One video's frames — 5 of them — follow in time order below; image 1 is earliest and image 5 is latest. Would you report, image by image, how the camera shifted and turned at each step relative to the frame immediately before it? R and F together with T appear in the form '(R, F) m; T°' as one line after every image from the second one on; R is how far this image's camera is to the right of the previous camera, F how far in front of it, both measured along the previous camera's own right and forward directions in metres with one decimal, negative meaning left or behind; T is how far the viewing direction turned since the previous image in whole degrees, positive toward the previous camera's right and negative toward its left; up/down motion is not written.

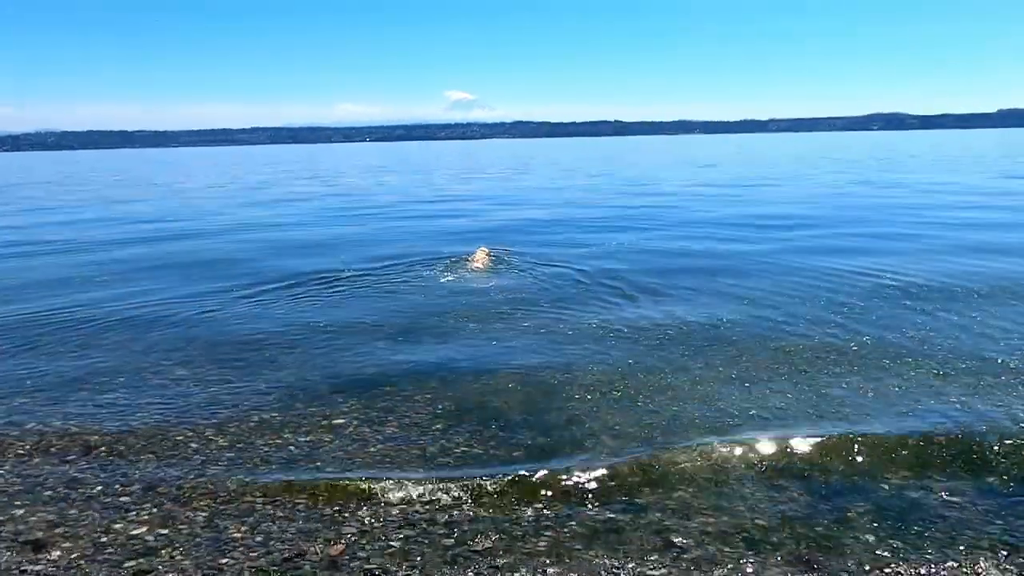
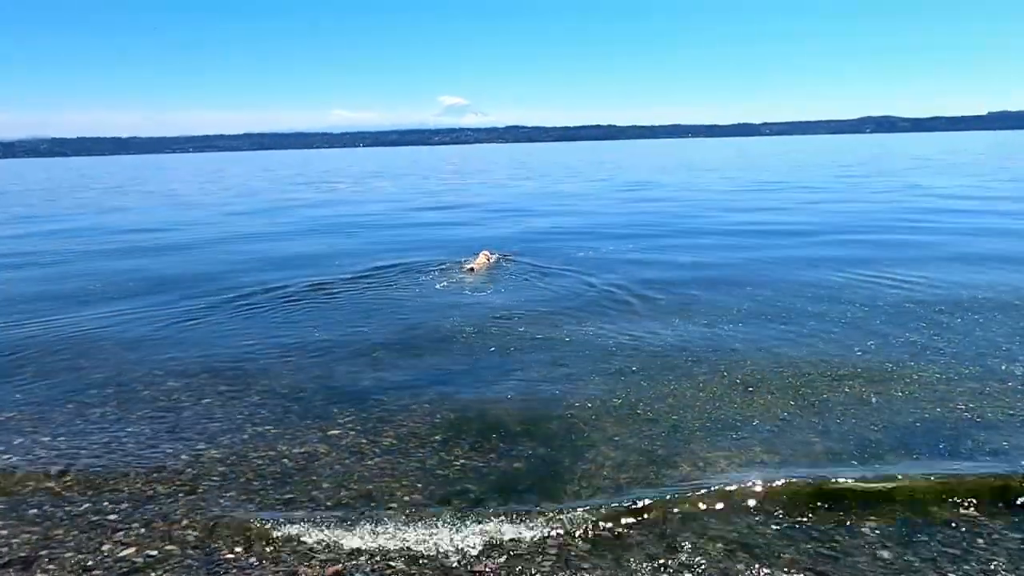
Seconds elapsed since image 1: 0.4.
(-1.2, +0.4) m; -17°
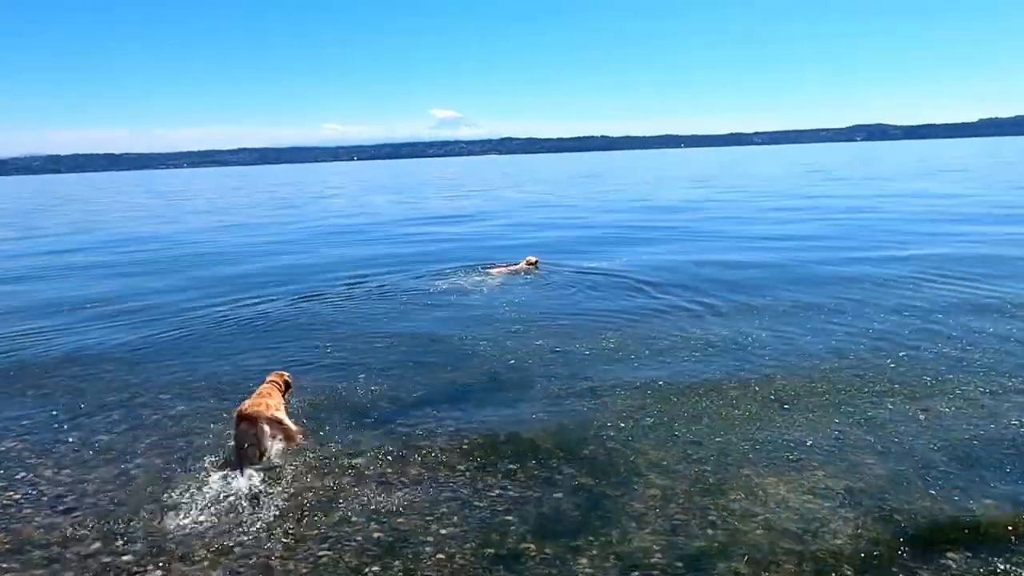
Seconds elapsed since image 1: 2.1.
(-0.4, +0.5) m; 0°
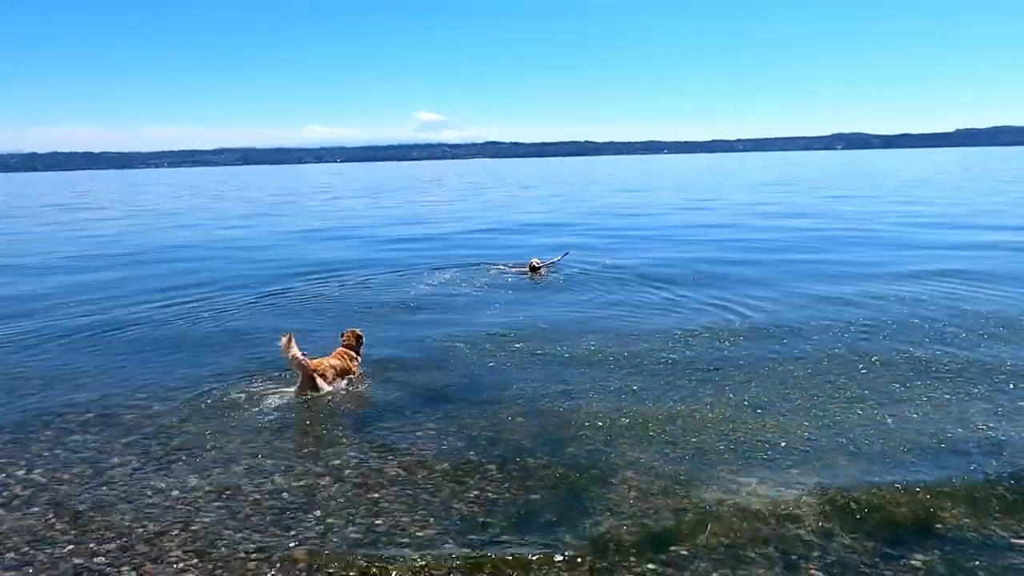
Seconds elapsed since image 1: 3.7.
(0.0, 0.0) m; +1°
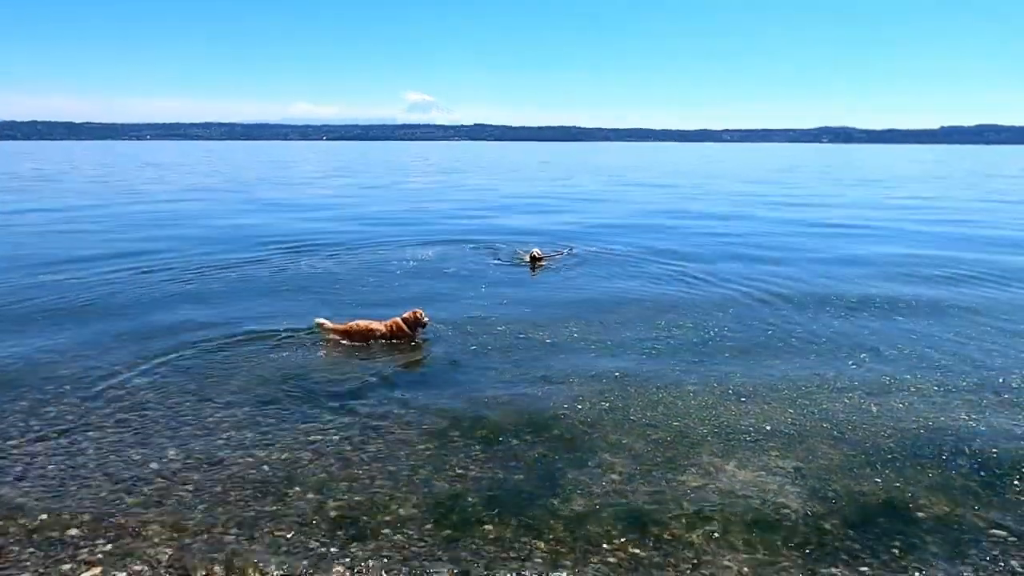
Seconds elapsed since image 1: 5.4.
(0.0, +0.1) m; +1°
